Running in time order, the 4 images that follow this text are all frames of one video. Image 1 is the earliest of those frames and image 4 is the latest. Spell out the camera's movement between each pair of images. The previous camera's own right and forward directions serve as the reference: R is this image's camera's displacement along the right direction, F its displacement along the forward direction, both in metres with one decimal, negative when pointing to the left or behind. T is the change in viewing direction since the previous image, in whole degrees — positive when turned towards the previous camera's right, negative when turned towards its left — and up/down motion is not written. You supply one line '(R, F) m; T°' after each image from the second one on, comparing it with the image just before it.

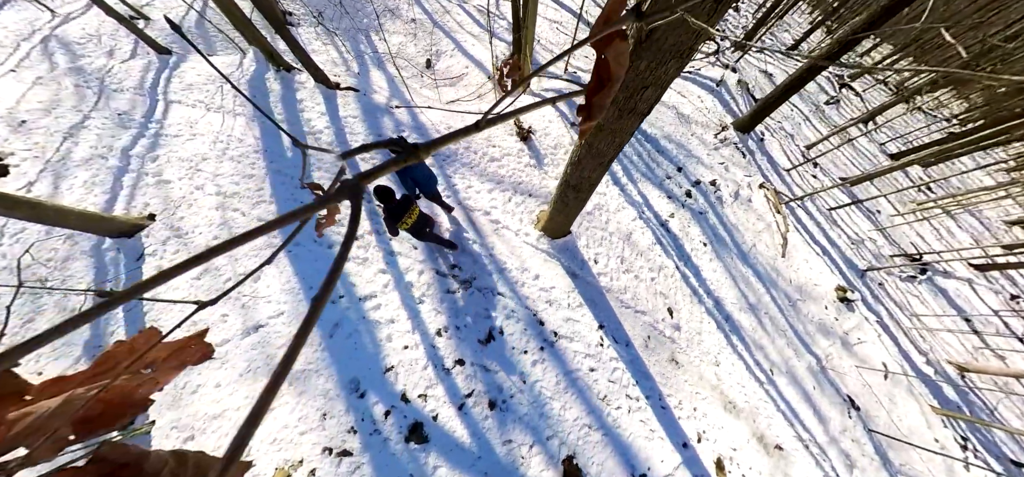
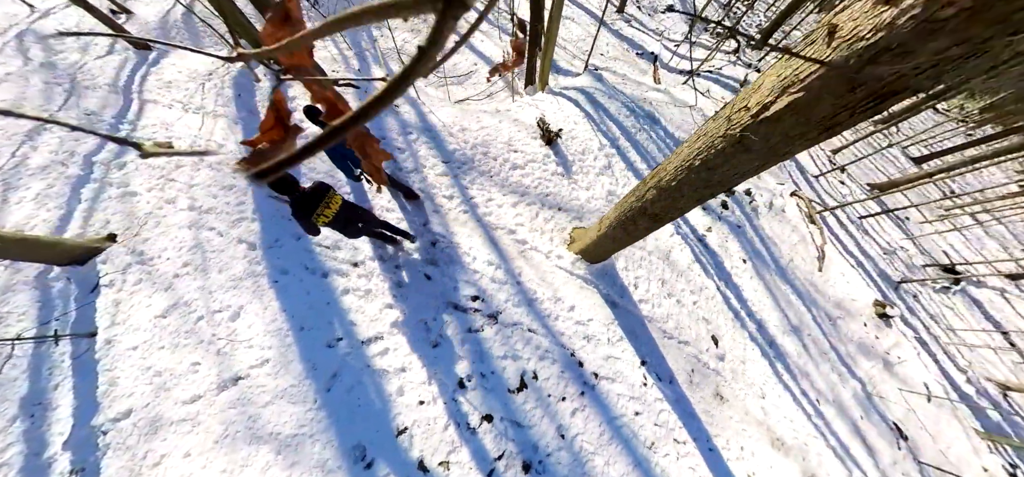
(-0.3, +0.5) m; 0°
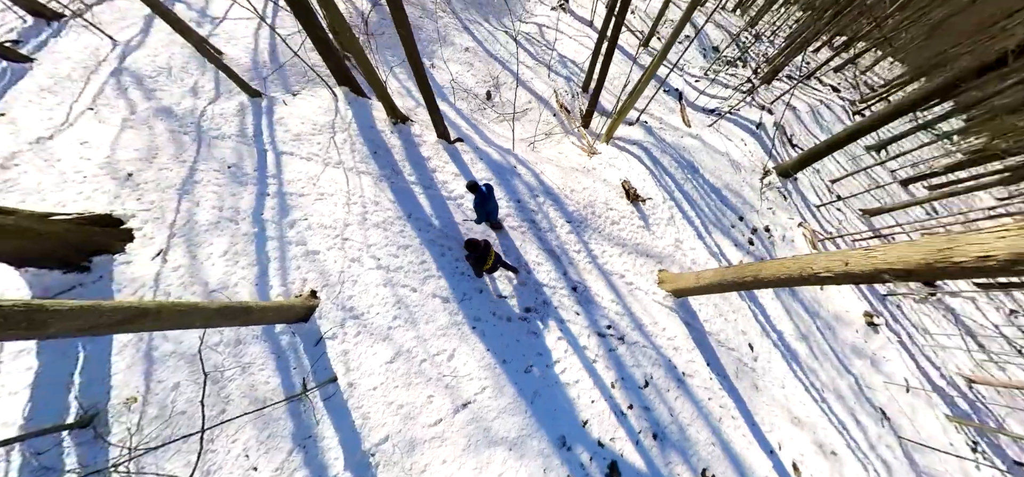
(-1.9, -0.7) m; +5°
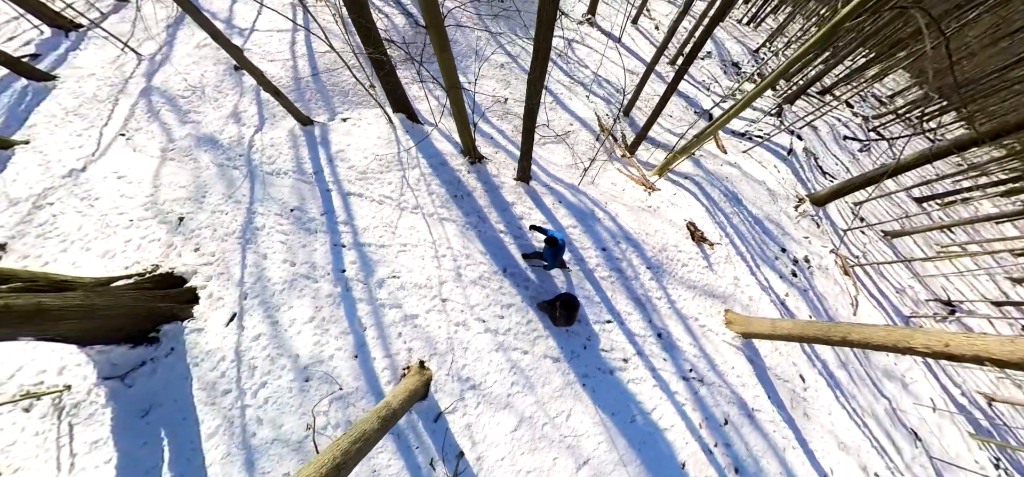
(-1.6, +0.2) m; +4°
